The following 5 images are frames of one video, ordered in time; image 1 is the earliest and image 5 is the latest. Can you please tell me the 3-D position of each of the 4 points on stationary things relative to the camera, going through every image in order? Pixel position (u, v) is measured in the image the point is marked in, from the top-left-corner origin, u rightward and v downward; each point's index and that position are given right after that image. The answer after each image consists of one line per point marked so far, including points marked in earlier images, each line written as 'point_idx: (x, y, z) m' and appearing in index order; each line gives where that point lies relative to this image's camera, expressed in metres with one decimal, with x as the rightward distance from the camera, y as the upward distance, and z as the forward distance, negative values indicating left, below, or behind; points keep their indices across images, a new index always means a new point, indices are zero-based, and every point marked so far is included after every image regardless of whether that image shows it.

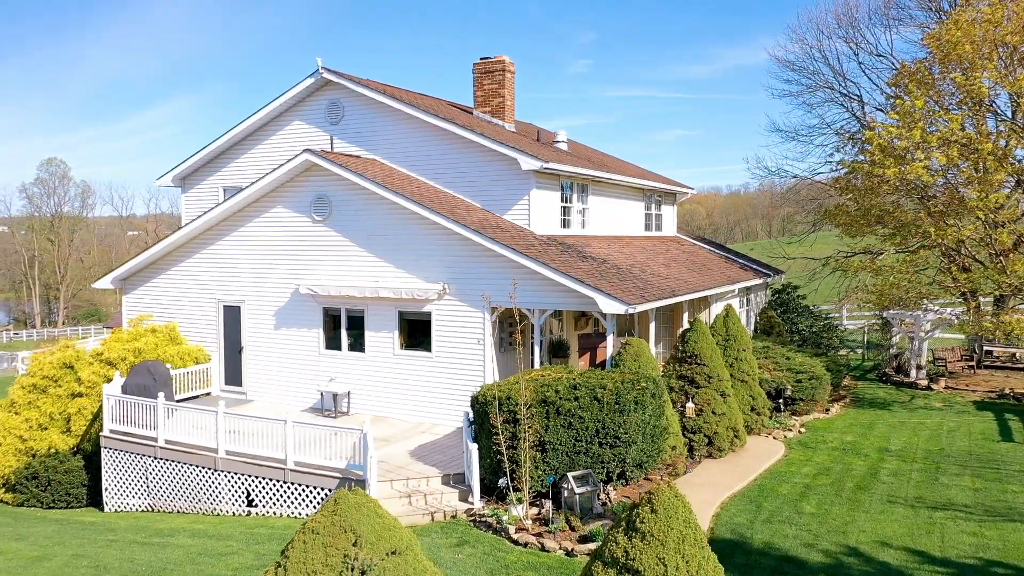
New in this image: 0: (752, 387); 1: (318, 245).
0: (+5.4, -2.2, +16.3) m
1: (-4.3, +1.0, +16.2) m
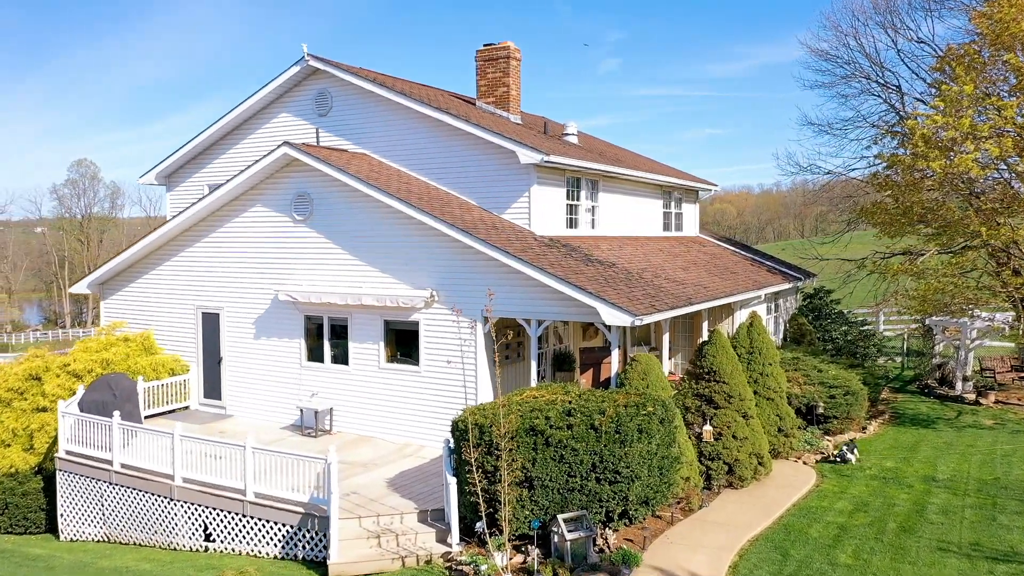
0: (+5.4, -2.4, +14.6) m
1: (-4.3, +0.8, +14.8) m
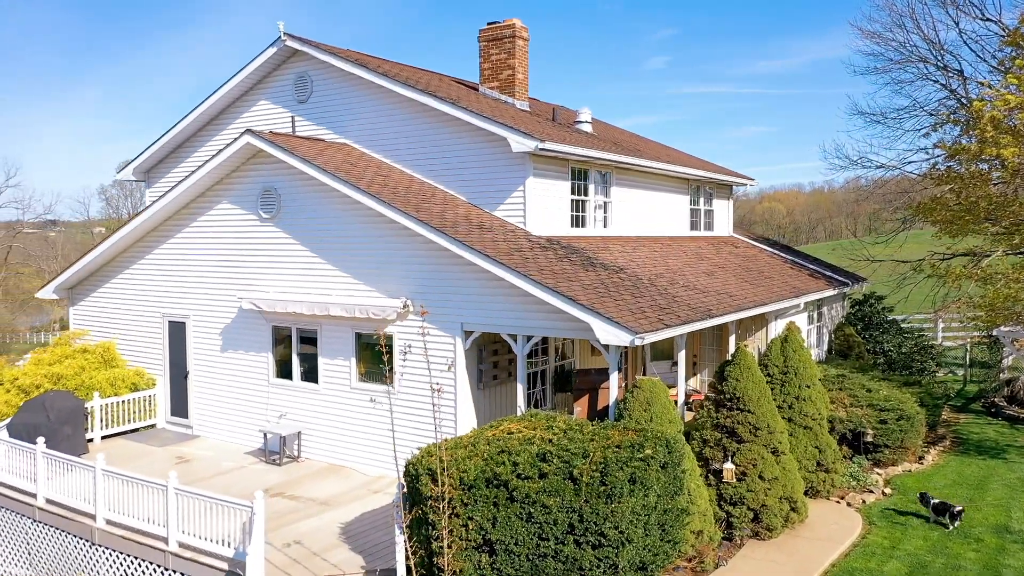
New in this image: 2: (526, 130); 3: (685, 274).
0: (+5.2, -2.5, +12.3) m
1: (-4.5, +0.7, +13.2) m
2: (+0.2, +2.7, +12.3) m
3: (+3.3, +0.3, +13.8) m
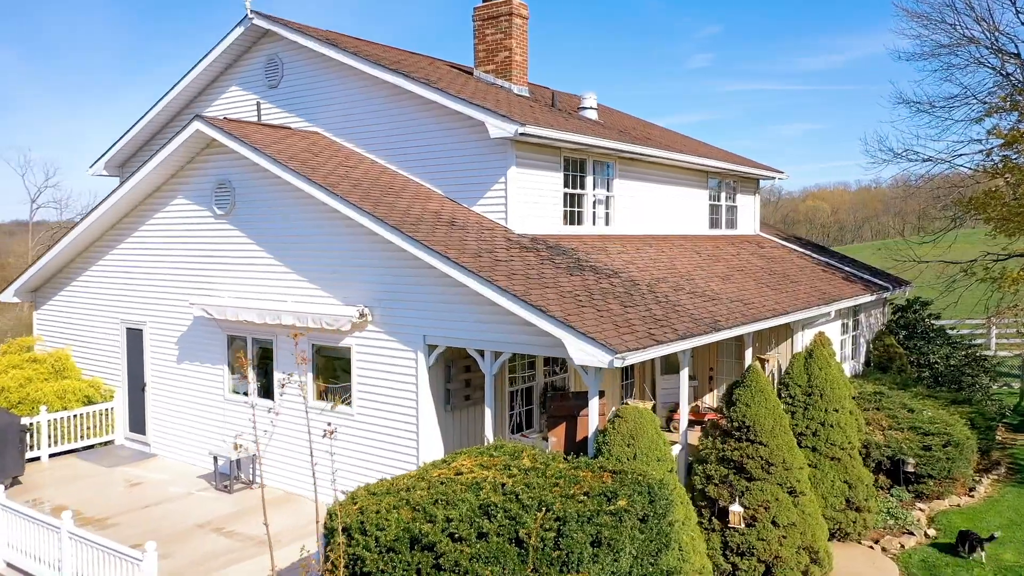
0: (+4.9, -2.6, +10.5) m
1: (-4.7, +0.6, +11.8) m
2: (-0.1, +2.6, +10.7) m
3: (+3.0, +0.2, +12.0) m
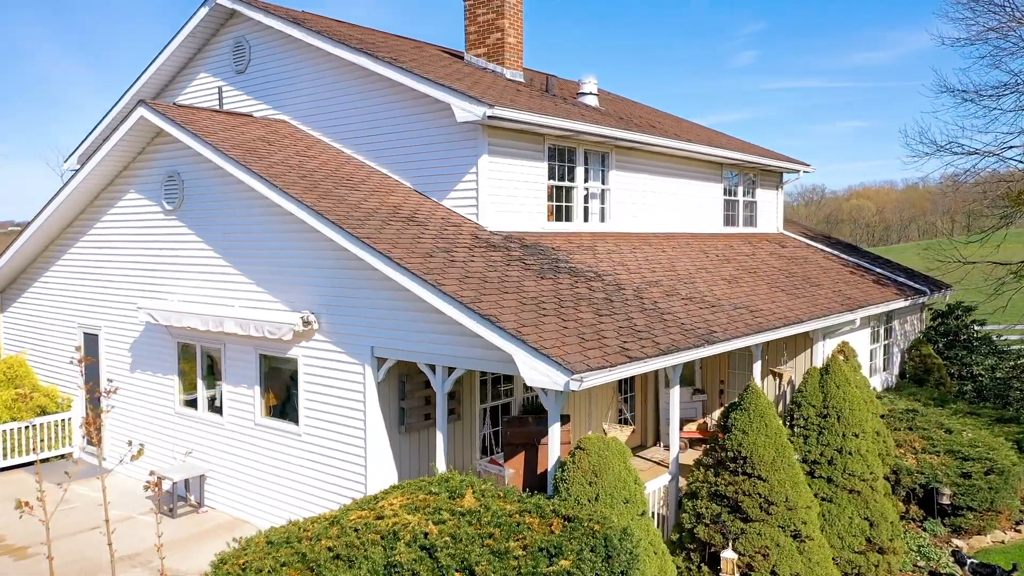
0: (+4.4, -2.7, +9.0) m
1: (-5.1, +0.6, +10.8) m
2: (-0.5, +2.5, +9.5) m
3: (+2.7, +0.1, +10.6) m
